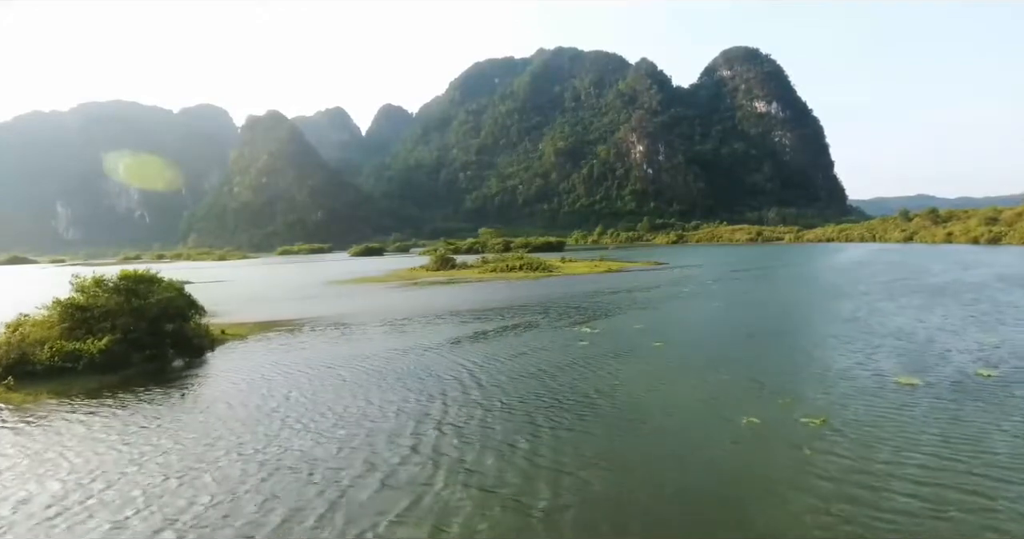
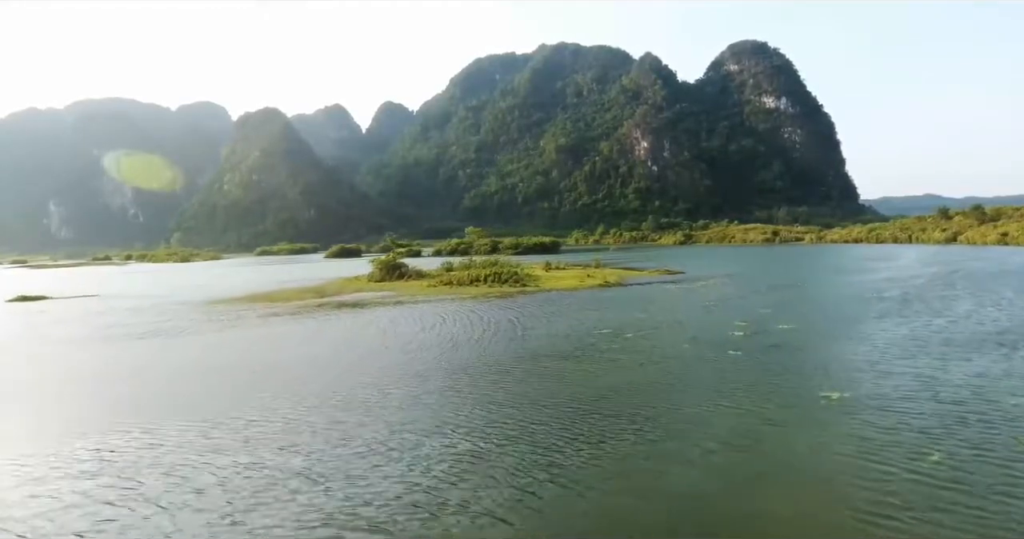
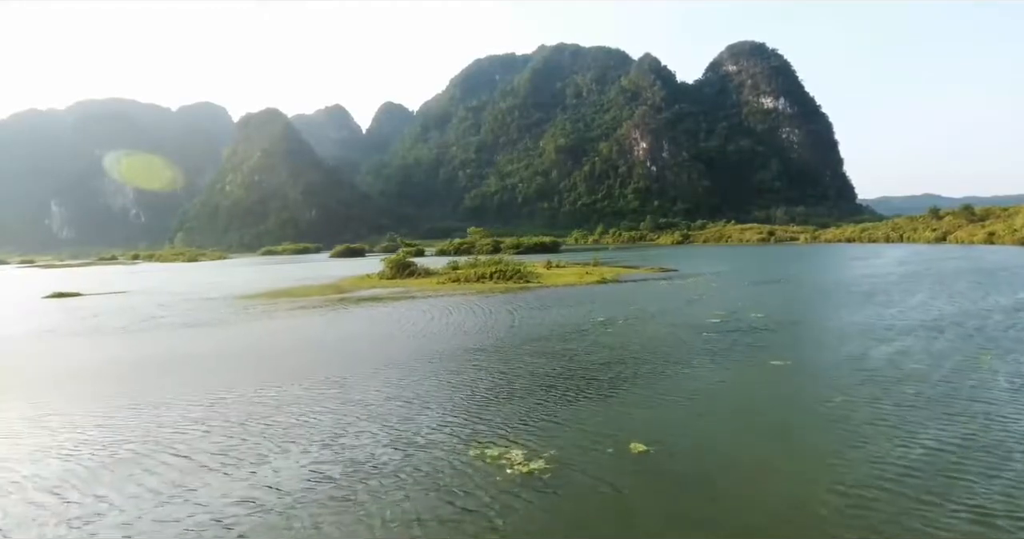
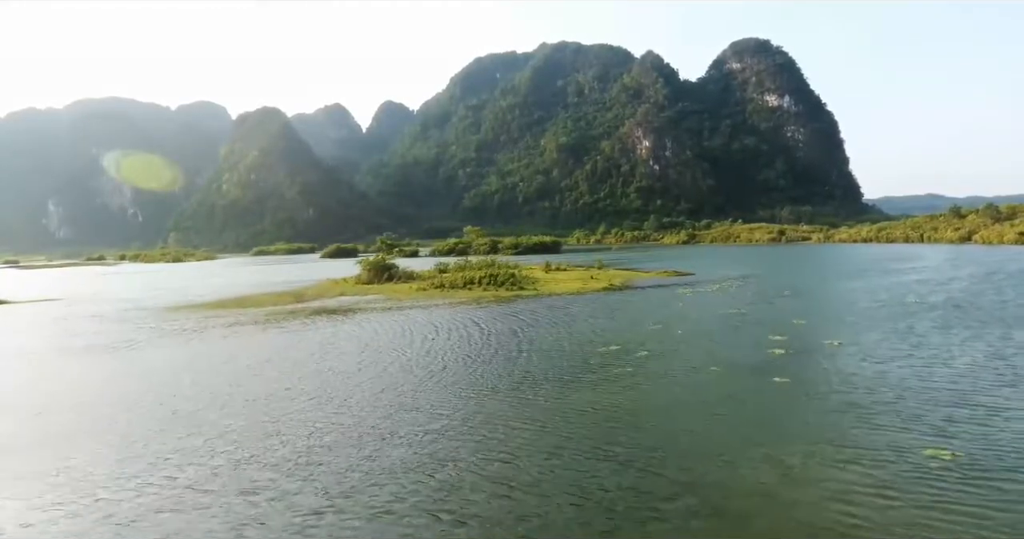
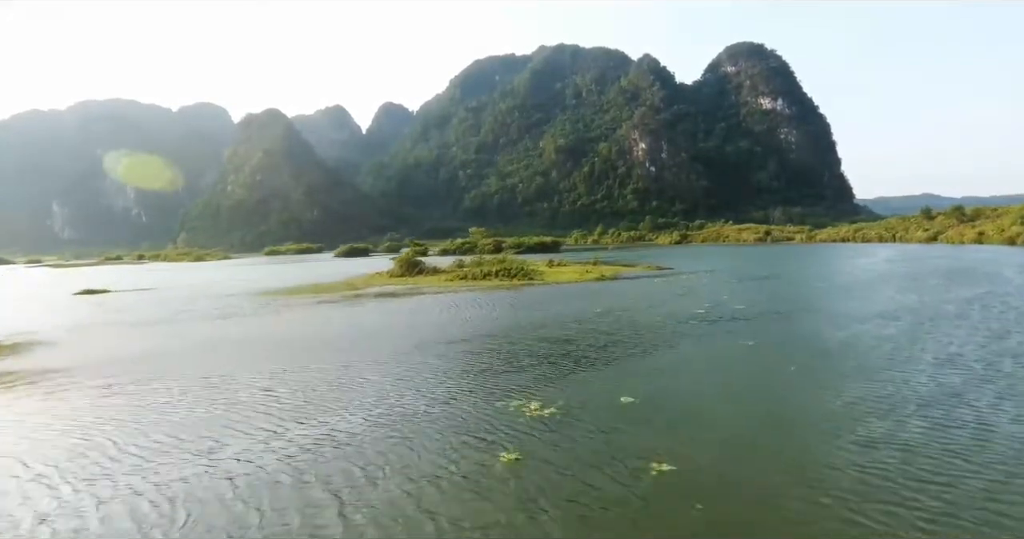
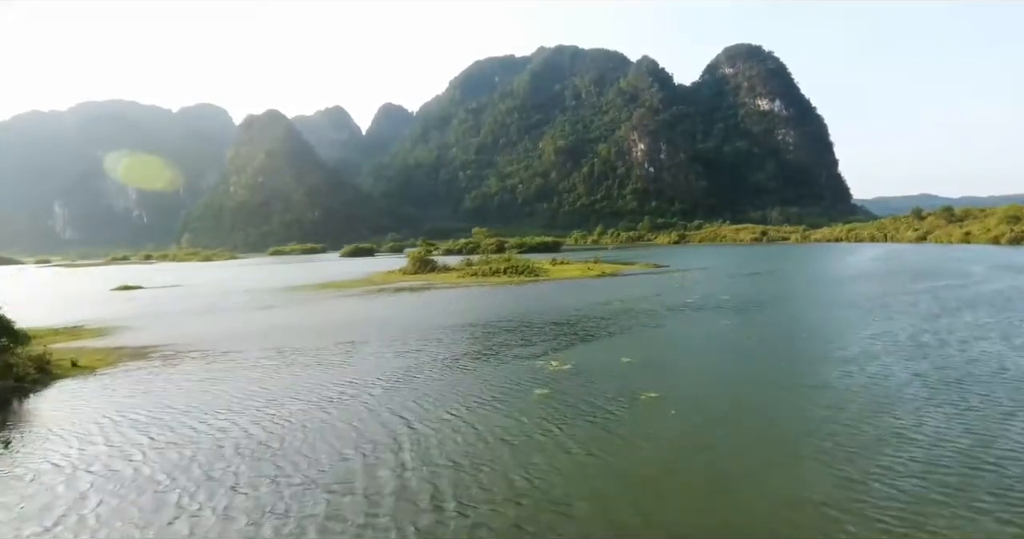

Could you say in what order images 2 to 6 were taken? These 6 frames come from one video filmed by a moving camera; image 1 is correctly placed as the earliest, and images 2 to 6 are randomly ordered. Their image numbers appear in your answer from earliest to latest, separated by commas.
6, 5, 3, 2, 4
